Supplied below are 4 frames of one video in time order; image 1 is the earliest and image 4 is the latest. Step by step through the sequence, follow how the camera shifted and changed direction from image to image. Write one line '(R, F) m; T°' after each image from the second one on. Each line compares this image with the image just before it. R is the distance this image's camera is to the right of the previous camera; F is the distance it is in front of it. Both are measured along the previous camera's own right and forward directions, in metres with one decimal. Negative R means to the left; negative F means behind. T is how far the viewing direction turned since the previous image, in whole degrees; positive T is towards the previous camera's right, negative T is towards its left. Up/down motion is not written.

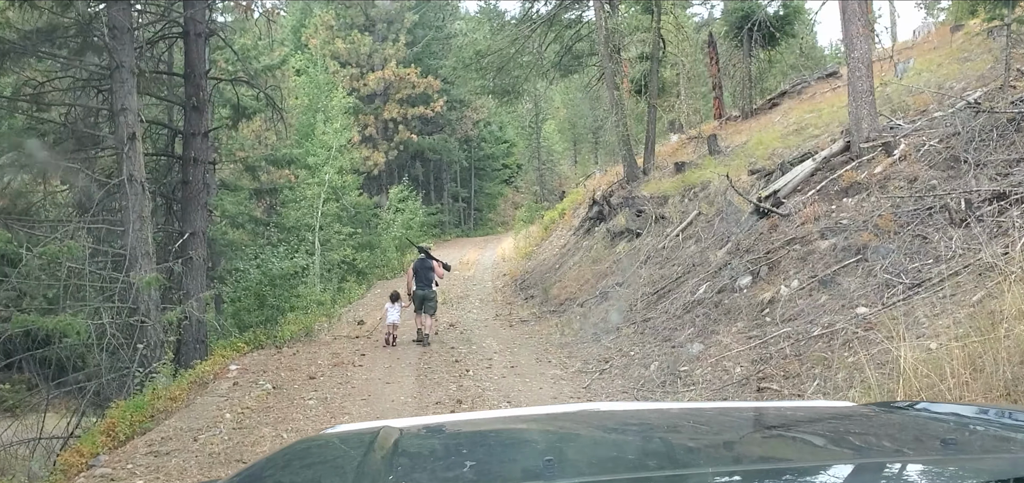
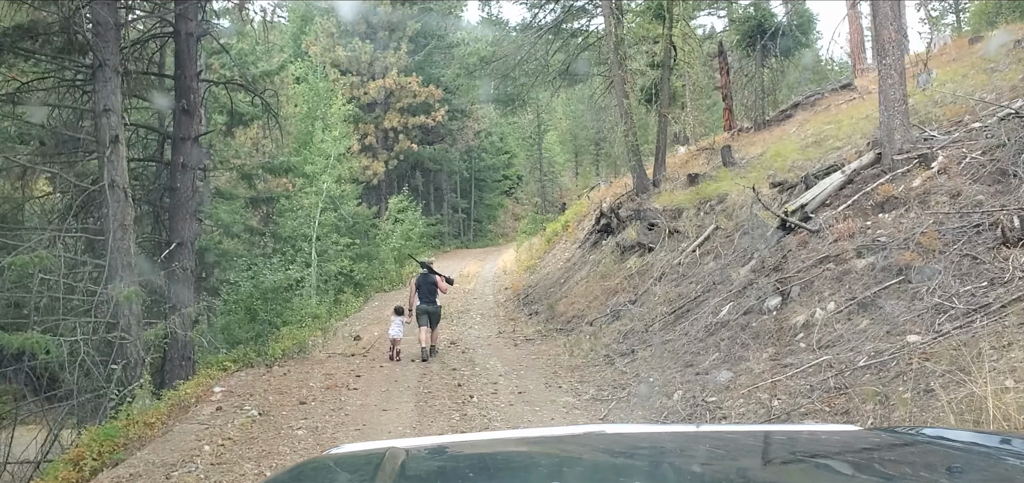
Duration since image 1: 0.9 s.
(-0.1, +0.7) m; 0°
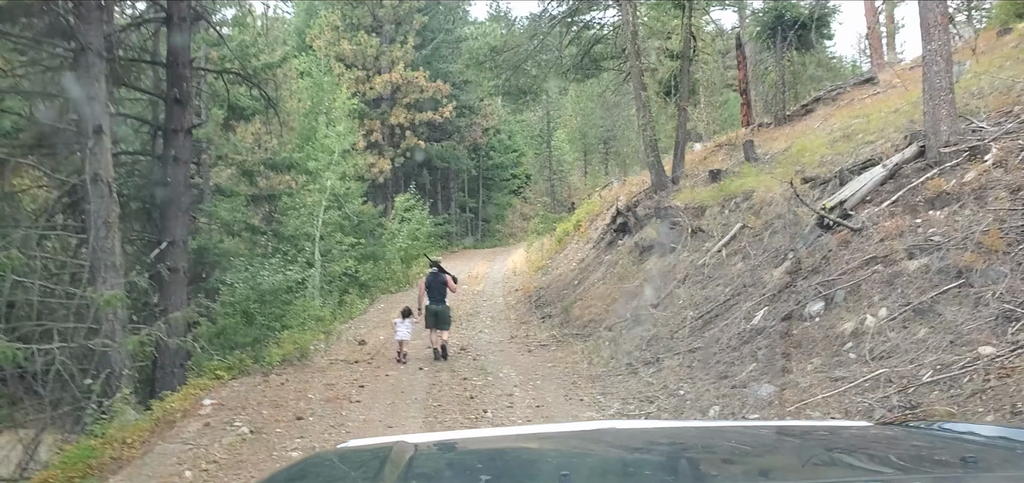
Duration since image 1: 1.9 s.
(-0.1, +0.7) m; -1°
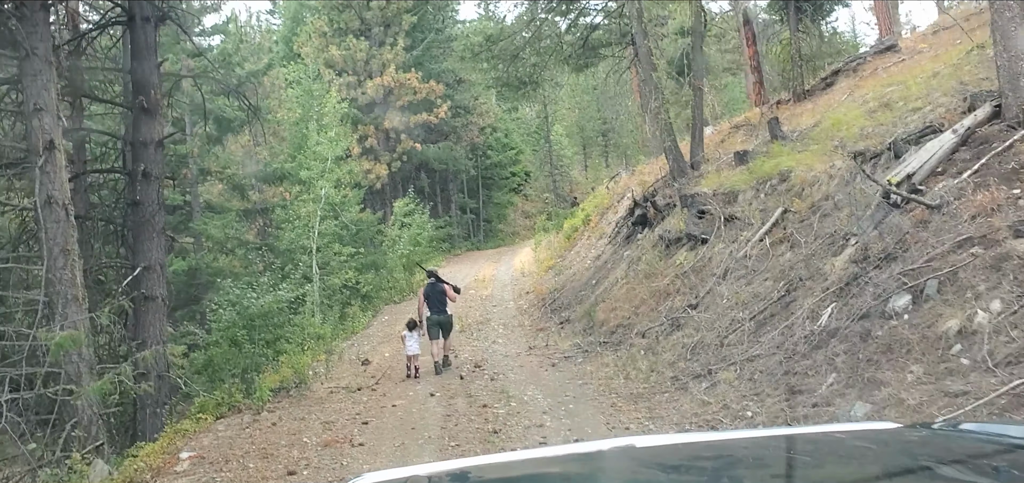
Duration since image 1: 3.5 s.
(-0.2, +1.3) m; 0°
